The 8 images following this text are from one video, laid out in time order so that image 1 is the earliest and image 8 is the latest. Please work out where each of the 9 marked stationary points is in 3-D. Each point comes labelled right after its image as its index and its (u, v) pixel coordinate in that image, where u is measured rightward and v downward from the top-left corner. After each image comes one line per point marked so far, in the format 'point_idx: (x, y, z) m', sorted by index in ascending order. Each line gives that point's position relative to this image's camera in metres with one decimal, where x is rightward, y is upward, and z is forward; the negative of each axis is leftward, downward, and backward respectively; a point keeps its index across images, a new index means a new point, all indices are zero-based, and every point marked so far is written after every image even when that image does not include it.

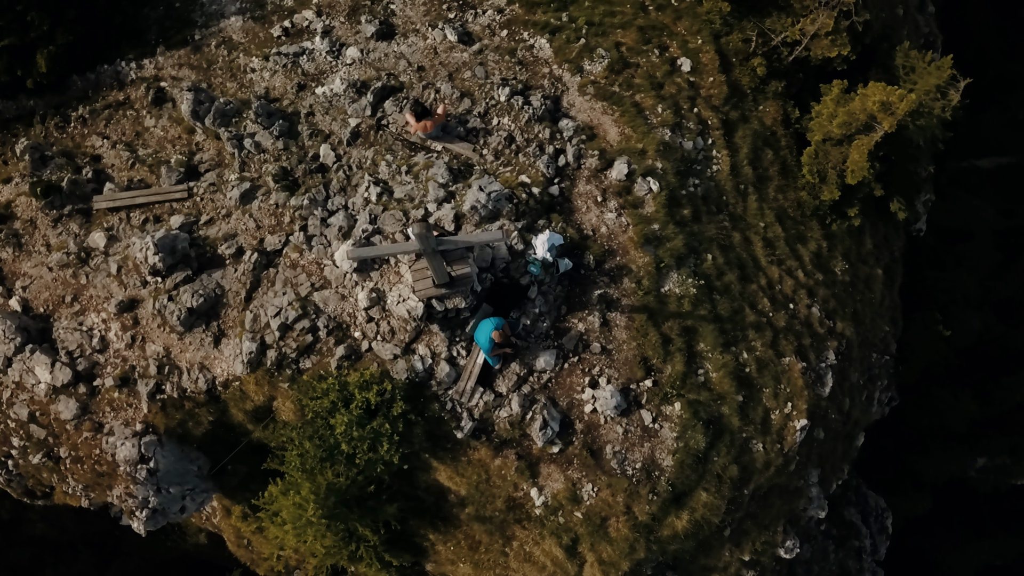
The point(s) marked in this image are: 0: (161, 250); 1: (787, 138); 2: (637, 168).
0: (-5.9, +0.6, +13.9) m
1: (+6.1, +3.3, +18.5) m
2: (+2.4, +2.3, +16.0) m
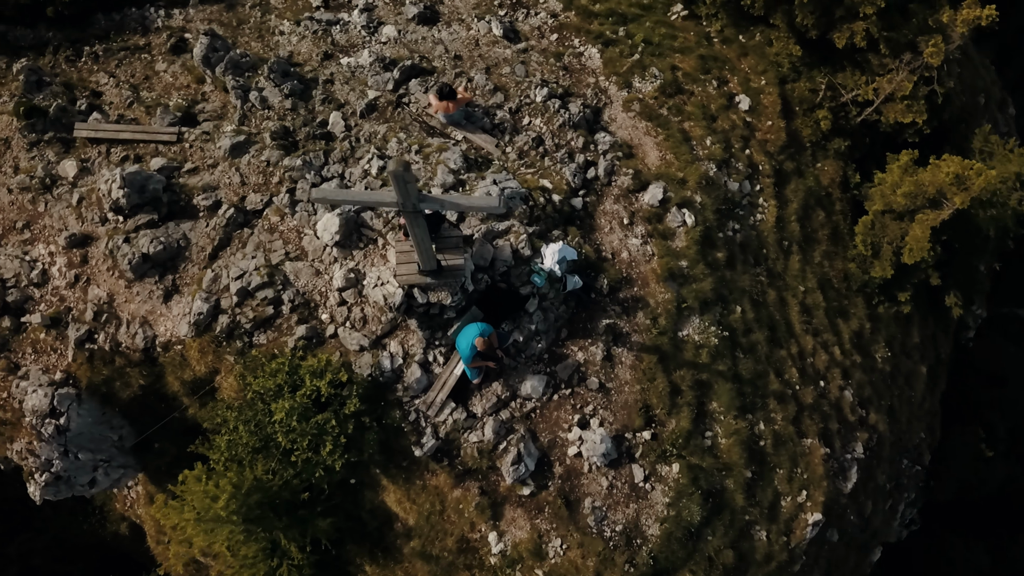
0: (-5.8, +1.5, +12.4) m
1: (+6.7, +1.7, +16.7) m
2: (+2.8, +1.6, +14.3) m
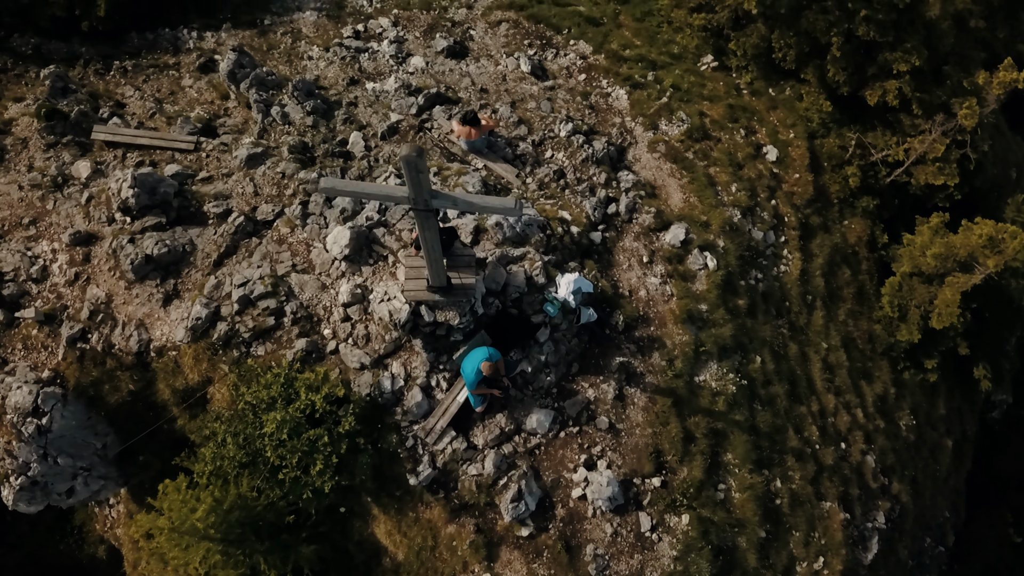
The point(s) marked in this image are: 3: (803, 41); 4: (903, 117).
0: (-5.5, +1.5, +12.2) m
1: (+7.0, +0.5, +16.2) m
2: (+3.0, +0.8, +13.8) m
3: (+5.6, +4.7, +15.8) m
4: (+7.7, +3.3, +16.2) m
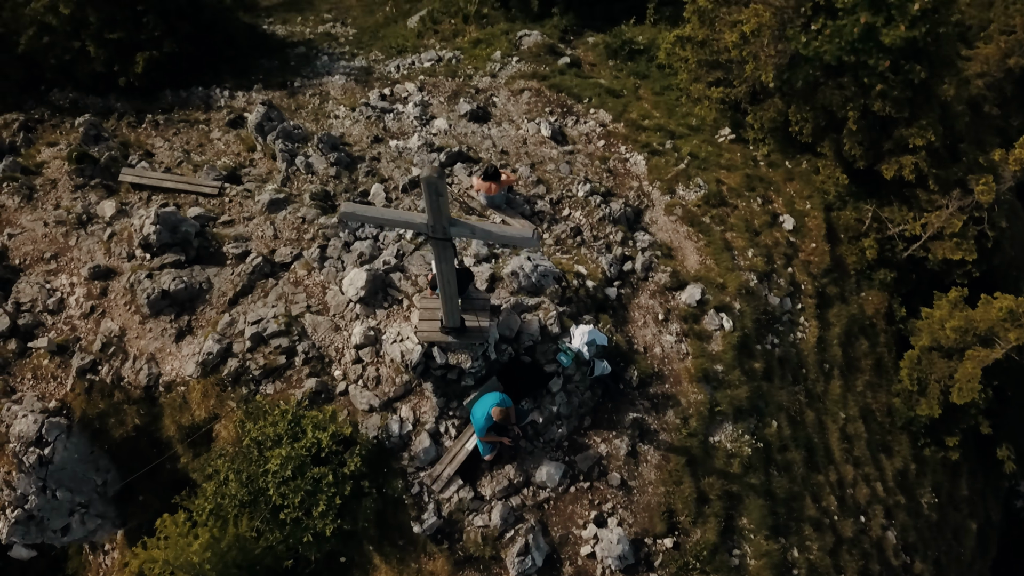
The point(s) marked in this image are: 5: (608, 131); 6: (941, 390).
0: (-5.2, +1.0, +12.3) m
1: (+7.3, -0.9, +16.0) m
2: (+3.3, -0.2, +13.8) m
3: (+6.0, +3.4, +16.1) m
4: (+8.0, +1.9, +16.3) m
5: (+1.9, +3.2, +16.7) m
6: (+7.8, -1.8, +15.1) m
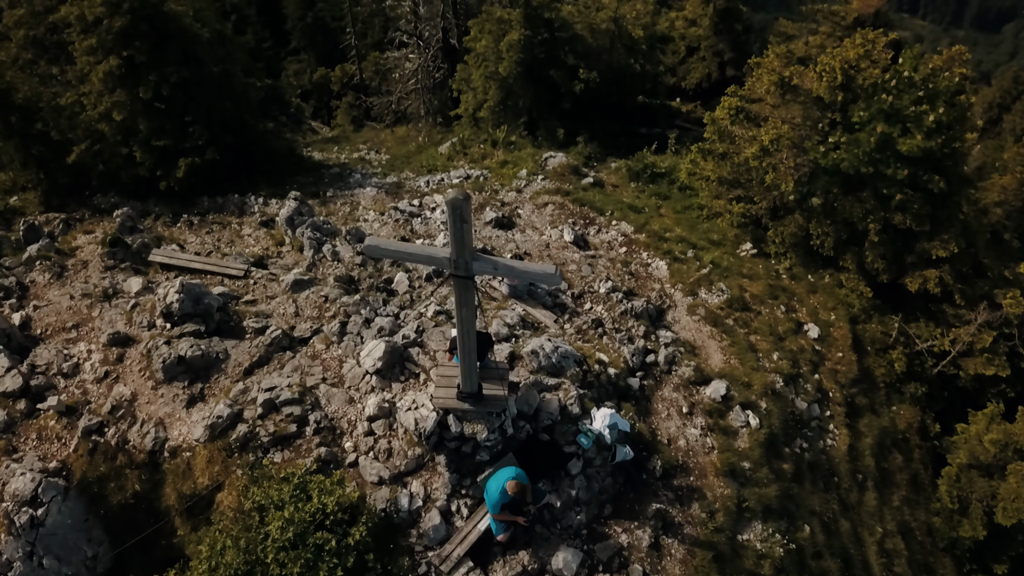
0: (-4.9, -0.1, +12.4) m
1: (+7.6, -3.0, +15.3) m
2: (+3.6, -1.8, +13.4) m
3: (+6.5, +1.2, +16.3) m
4: (+8.5, -0.4, +16.1) m
5: (+2.4, +1.0, +16.9) m
6: (+8.1, -3.8, +14.2) m
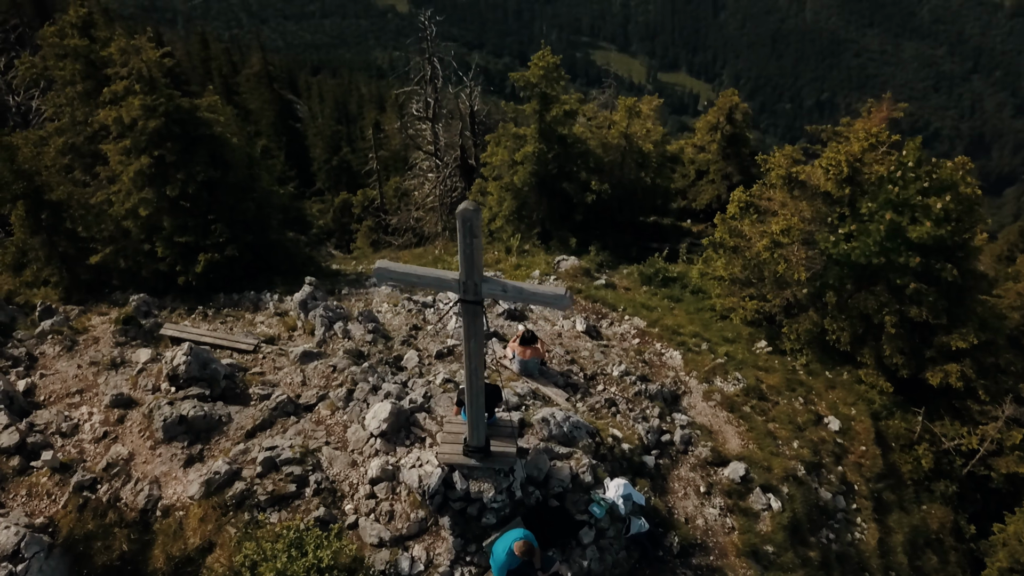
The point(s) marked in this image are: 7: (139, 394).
0: (-4.7, -1.0, +12.3) m
1: (+7.7, -4.6, +14.4) m
2: (+3.8, -2.9, +12.8) m
3: (+6.7, -0.7, +16.2) m
4: (+8.7, -2.2, +15.6) m
5: (+2.7, -0.9, +16.8) m
6: (+8.2, -5.1, +13.1) m
7: (-5.5, -1.6, +12.3) m
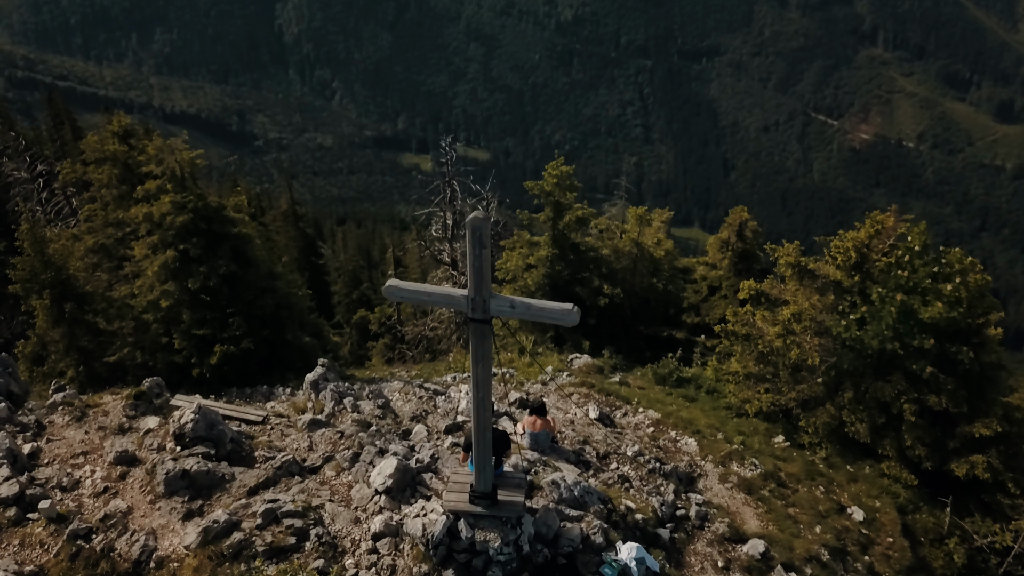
0: (-4.6, -1.9, +12.2) m
1: (+7.9, -5.9, +13.3) m
2: (+3.9, -4.0, +12.2) m
3: (+6.9, -2.4, +15.9) m
4: (+8.9, -3.8, +15.0) m
5: (+2.9, -2.7, +16.5) m
6: (+8.3, -6.2, +12.0) m
7: (-5.4, -2.4, +12.1) m
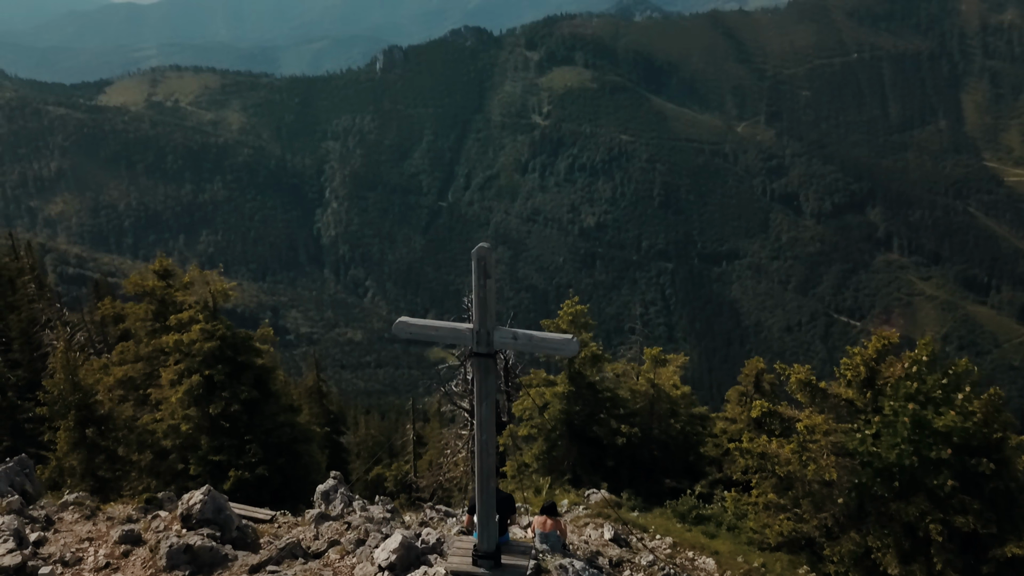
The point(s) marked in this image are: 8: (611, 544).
0: (-4.5, -3.1, +12.2) m
1: (+8.0, -7.4, +11.9) m
2: (+4.0, -5.2, +11.4) m
3: (+7.1, -4.6, +15.3) m
4: (+9.0, -5.7, +14.1) m
5: (+3.1, -5.0, +15.9) m
6: (+8.4, -7.3, +10.6) m
7: (-5.3, -3.6, +12.0) m
8: (+1.9, -4.8, +15.4) m
